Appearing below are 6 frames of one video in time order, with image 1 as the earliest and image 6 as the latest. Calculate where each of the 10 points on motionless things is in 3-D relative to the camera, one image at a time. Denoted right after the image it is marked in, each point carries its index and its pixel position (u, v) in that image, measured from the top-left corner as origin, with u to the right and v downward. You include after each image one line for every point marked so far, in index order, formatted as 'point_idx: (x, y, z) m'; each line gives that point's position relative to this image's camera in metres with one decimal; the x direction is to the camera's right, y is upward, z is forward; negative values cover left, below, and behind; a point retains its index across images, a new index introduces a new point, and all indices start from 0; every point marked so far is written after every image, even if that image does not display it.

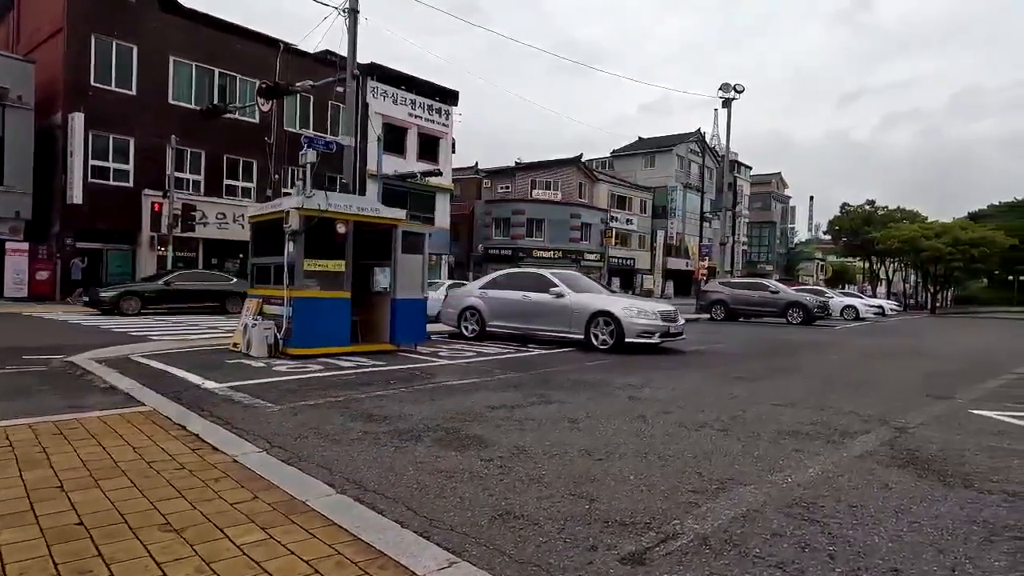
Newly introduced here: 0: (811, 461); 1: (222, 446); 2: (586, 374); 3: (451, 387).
0: (+2.3, -1.3, +4.7) m
1: (-2.2, -1.2, +4.7) m
2: (+1.1, -1.3, +8.9) m
3: (-0.8, -1.2, +7.7) m
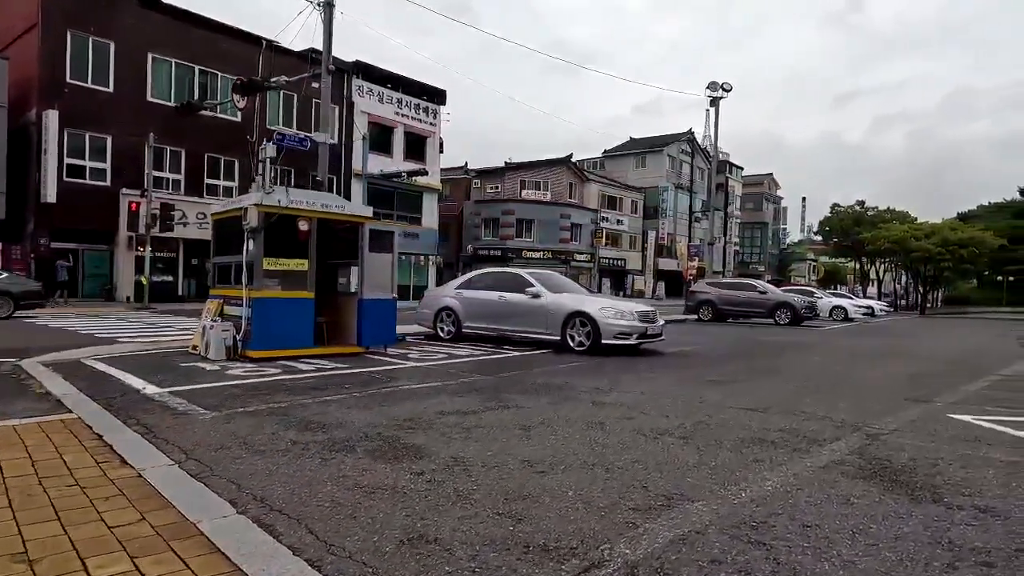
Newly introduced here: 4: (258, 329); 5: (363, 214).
0: (+1.8, -1.3, +4.3) m
1: (-2.7, -1.2, +4.3) m
2: (+0.6, -1.3, +8.6) m
3: (-1.2, -1.2, +7.4) m
4: (-4.1, -0.7, +9.8) m
5: (-2.6, +1.3, +10.8) m
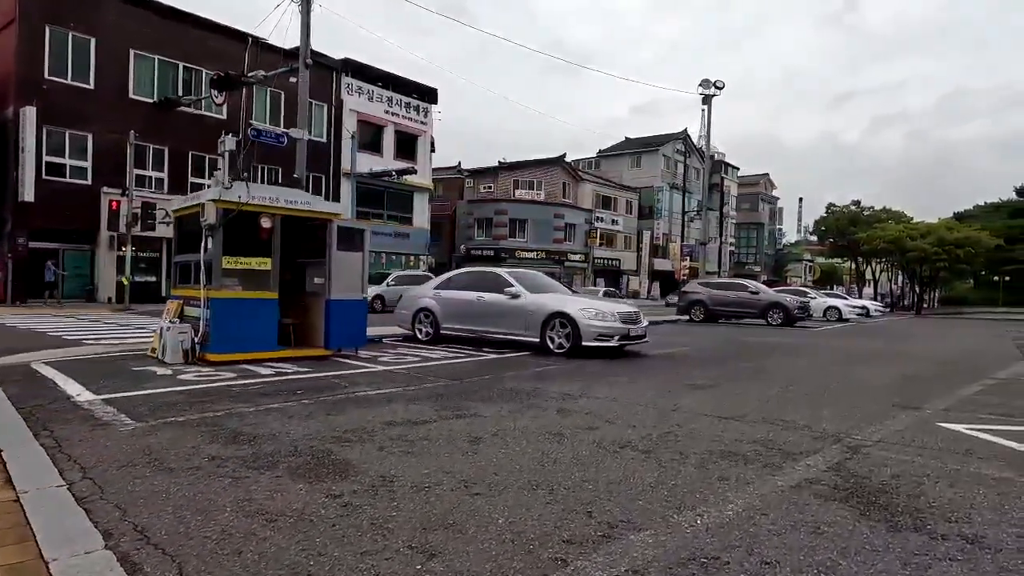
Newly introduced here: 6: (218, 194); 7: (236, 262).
0: (+1.4, -1.3, +3.9) m
1: (-3.1, -1.2, +3.9) m
2: (+0.2, -1.2, +8.1) m
3: (-1.7, -1.2, +6.9) m
4: (-4.5, -0.7, +9.4) m
5: (-3.0, +1.3, +10.4) m
6: (-4.4, +1.4, +9.1) m
7: (-4.3, +0.4, +9.5) m
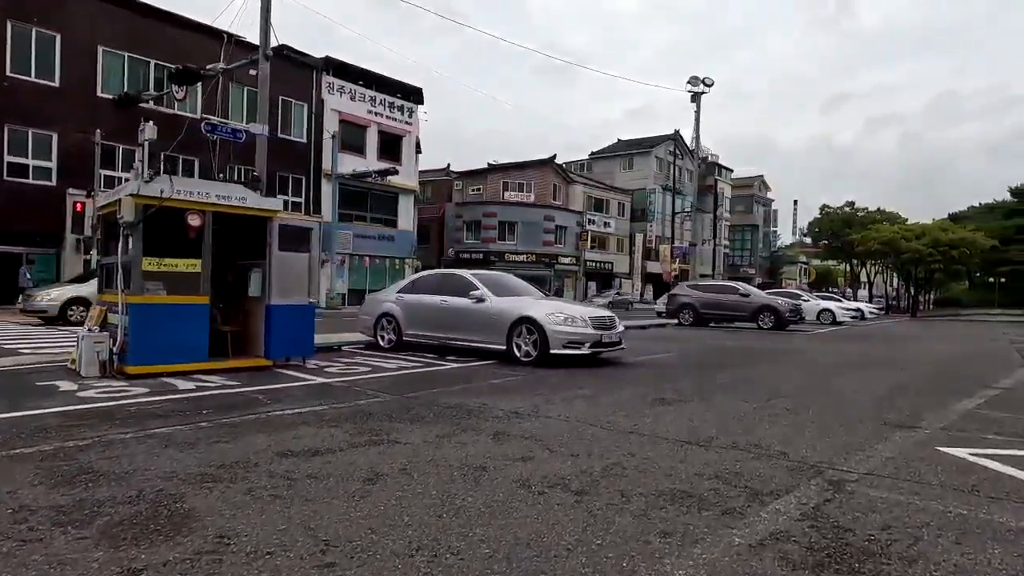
0: (+0.8, -1.3, +2.9) m
1: (-3.7, -1.2, +2.9) m
2: (-0.5, -1.3, +7.2) m
3: (-2.3, -1.3, +6.0) m
4: (-5.1, -0.7, +8.4) m
5: (-3.7, +1.2, +9.4) m
6: (-5.0, +1.3, +8.2) m
7: (-4.9, +0.3, +8.6) m
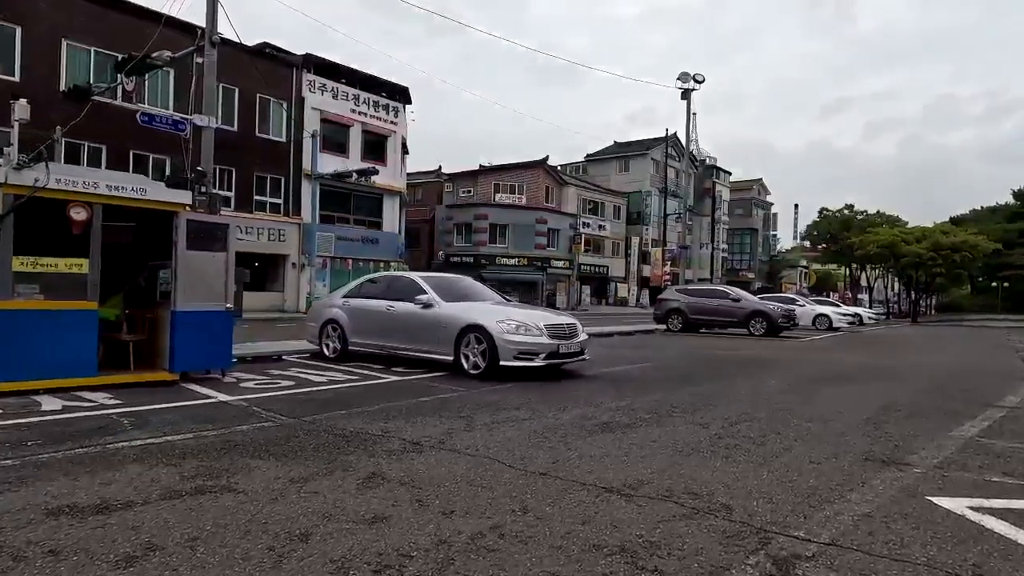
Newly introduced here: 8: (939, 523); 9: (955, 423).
0: (-0.1, -1.3, +1.8) m
1: (-4.6, -1.2, +1.8) m
2: (-1.3, -1.3, +6.0) m
3: (-3.2, -1.3, +4.8) m
4: (-6.0, -0.8, +7.3) m
5: (-4.5, +1.2, +8.3) m
6: (-5.9, +1.3, +7.1) m
7: (-5.8, +0.3, +7.4) m
8: (+2.5, -1.4, +3.6) m
9: (+4.9, -1.5, +6.8) m
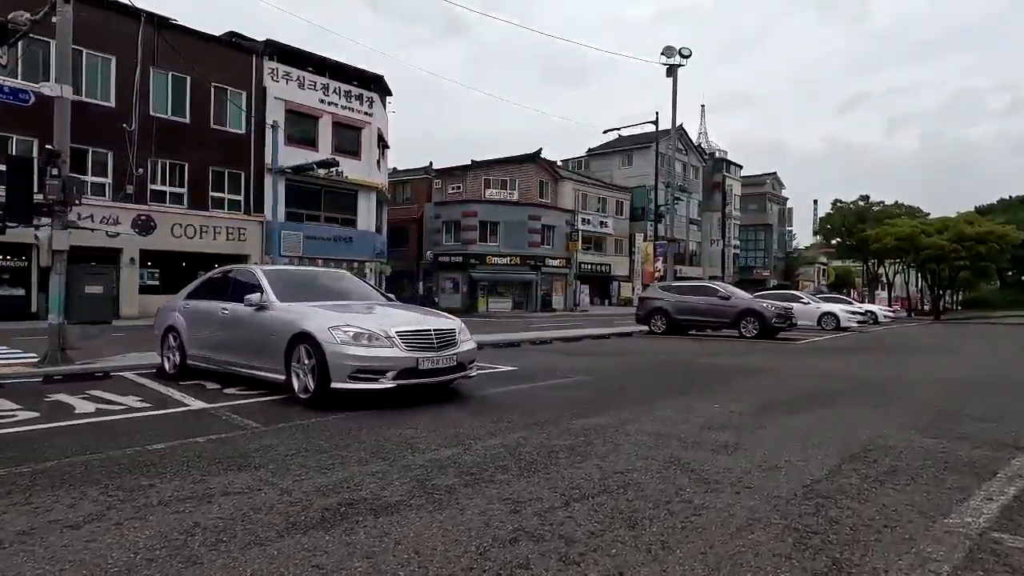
0: (-2.2, -1.2, -0.8) m
1: (-6.6, -1.2, -0.6) m
2: (-3.3, -1.3, +3.5) m
3: (-5.1, -1.3, +2.4) m
4: (-7.9, -0.8, +4.9) m
5: (-6.4, +1.2, +5.9) m
6: (-7.8, +1.3, +4.7) m
7: (-7.7, +0.3, +5.1) m
8: (+0.5, -1.3, +1.0) m
9: (+2.9, -1.3, +4.1) m
